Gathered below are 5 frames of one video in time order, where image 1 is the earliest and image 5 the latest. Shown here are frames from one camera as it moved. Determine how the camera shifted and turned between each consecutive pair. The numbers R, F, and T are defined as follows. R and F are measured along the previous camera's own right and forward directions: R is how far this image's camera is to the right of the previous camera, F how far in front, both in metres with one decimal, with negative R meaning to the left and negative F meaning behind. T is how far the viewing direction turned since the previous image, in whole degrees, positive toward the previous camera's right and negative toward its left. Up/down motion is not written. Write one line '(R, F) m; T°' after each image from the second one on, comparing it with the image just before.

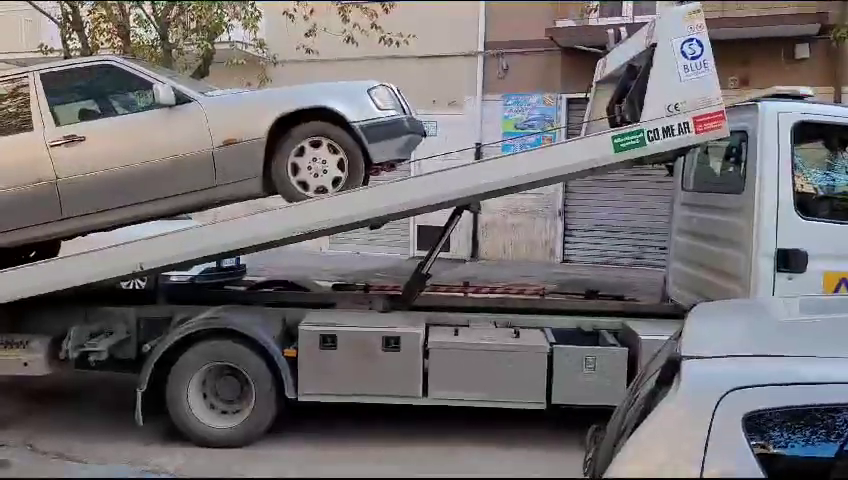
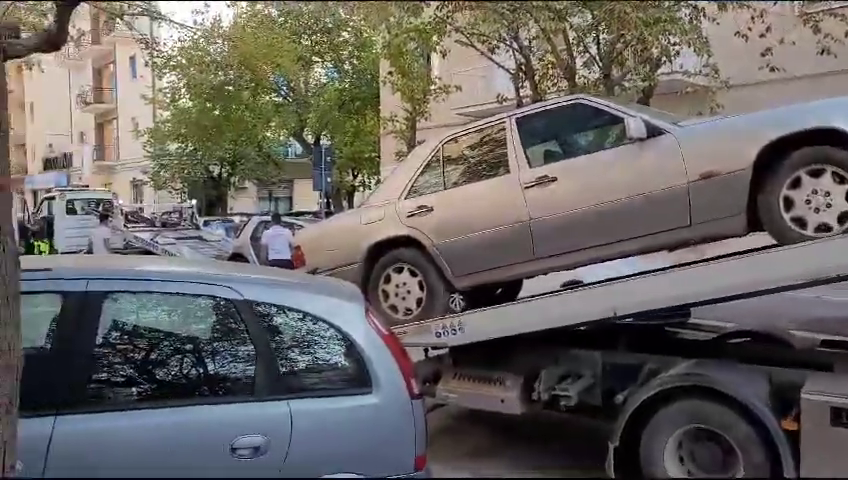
(-0.5, +0.3) m; -32°
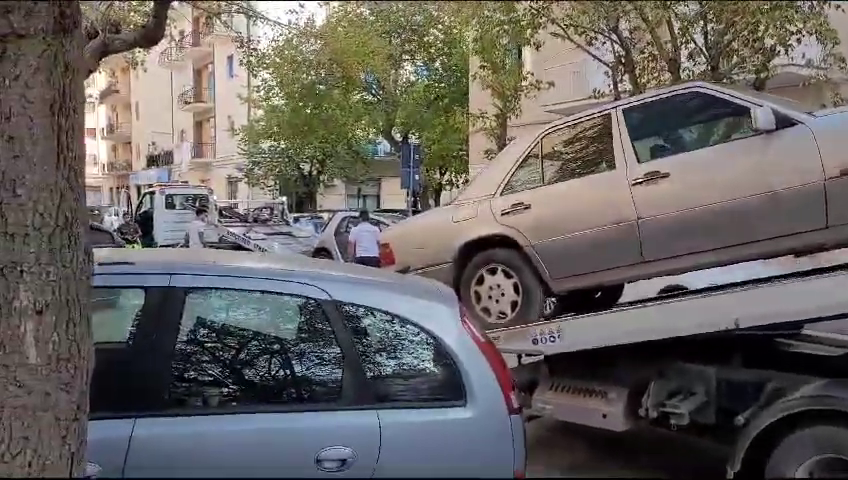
(-0.1, +0.3) m; -7°
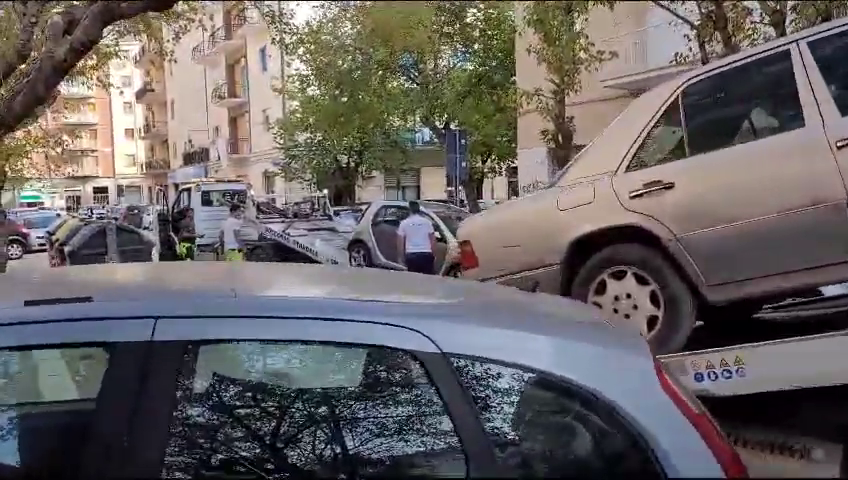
(-0.3, +1.4) m; -3°
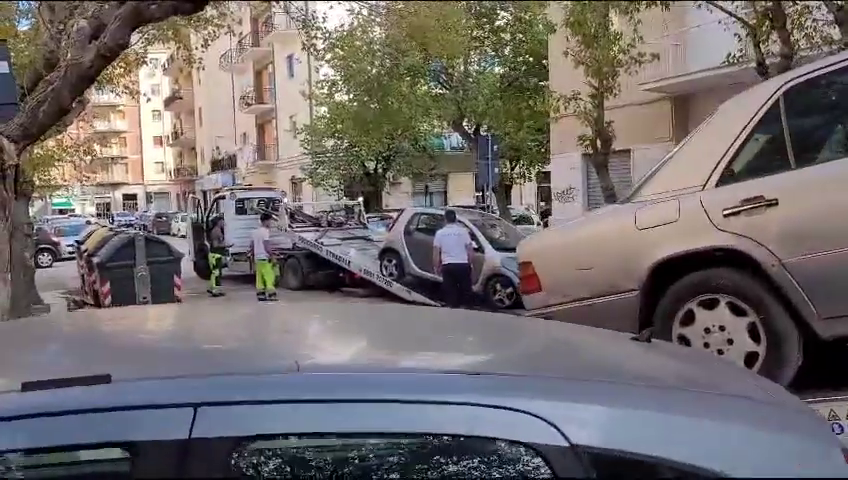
(-0.2, +0.4) m; -2°
